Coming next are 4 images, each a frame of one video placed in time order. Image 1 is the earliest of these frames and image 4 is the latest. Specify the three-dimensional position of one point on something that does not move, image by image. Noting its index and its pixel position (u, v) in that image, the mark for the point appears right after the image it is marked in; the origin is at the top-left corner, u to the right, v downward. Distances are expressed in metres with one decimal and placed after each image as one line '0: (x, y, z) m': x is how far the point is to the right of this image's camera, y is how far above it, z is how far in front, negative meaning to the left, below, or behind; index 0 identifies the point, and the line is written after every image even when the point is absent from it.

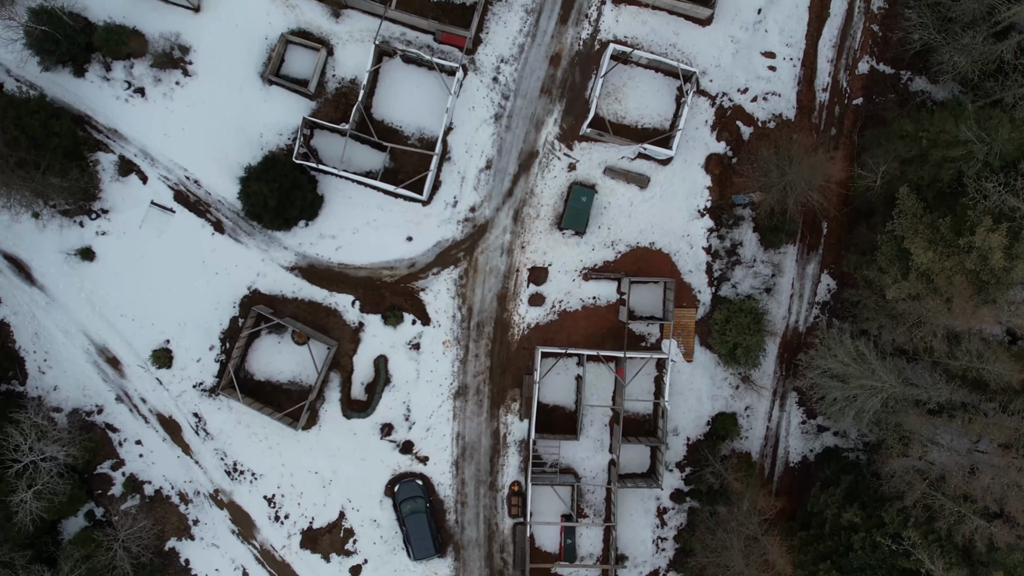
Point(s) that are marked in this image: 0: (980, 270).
0: (+18.0, +0.7, +19.7) m
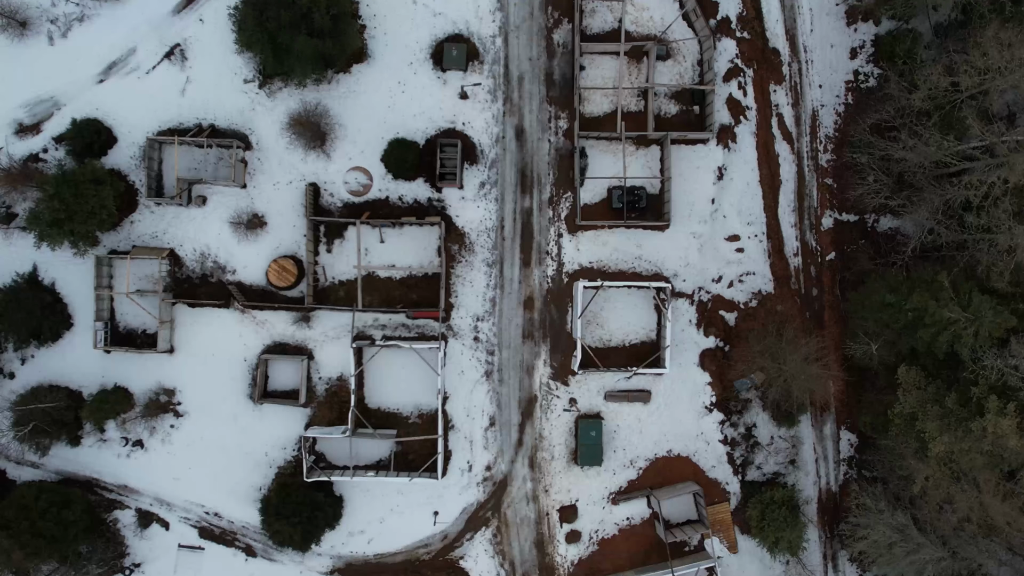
0: (+18.8, -6.2, +19.7) m
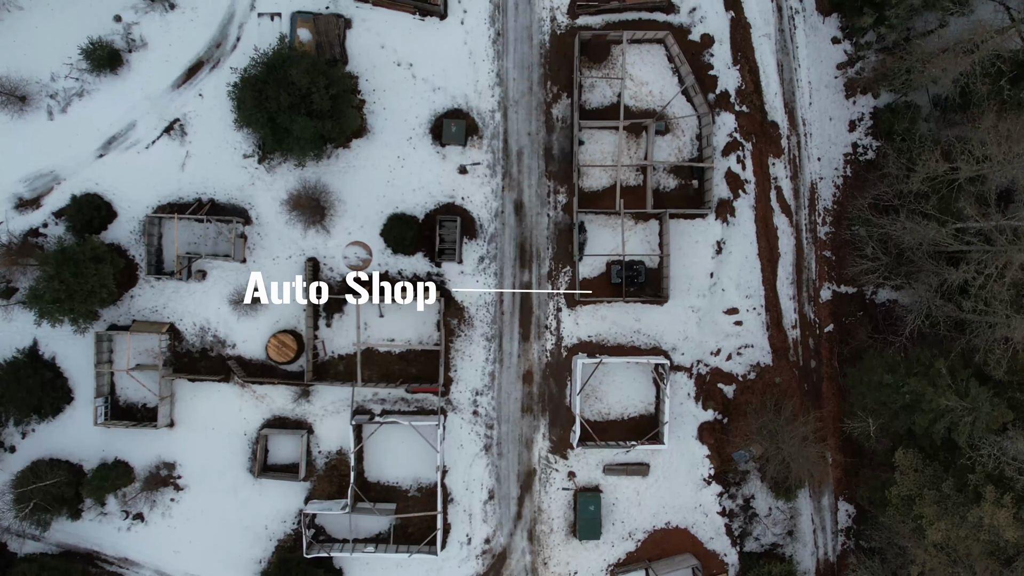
0: (+18.7, -9.7, +19.8) m
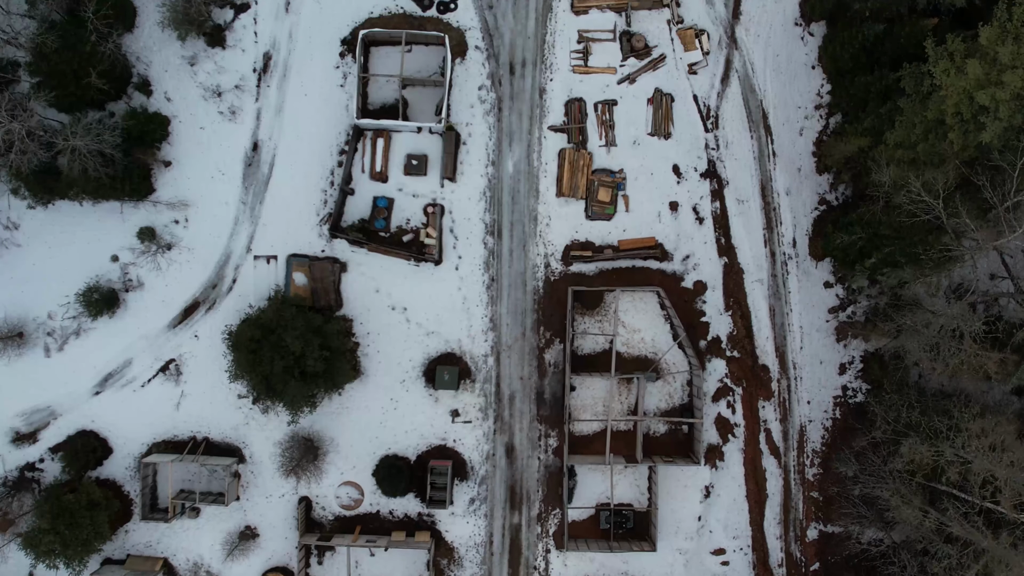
0: (+18.1, -21.4, +20.2) m
